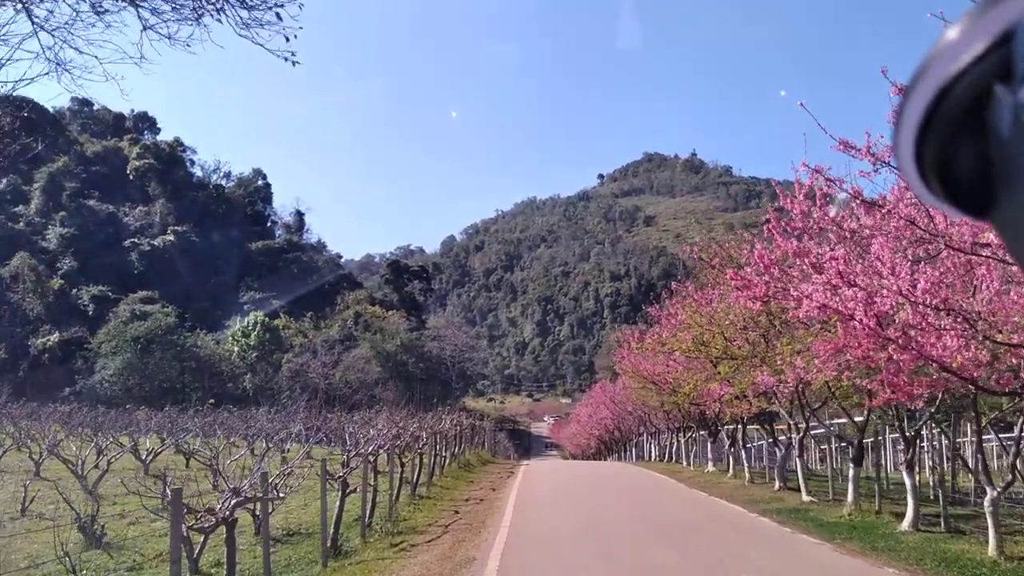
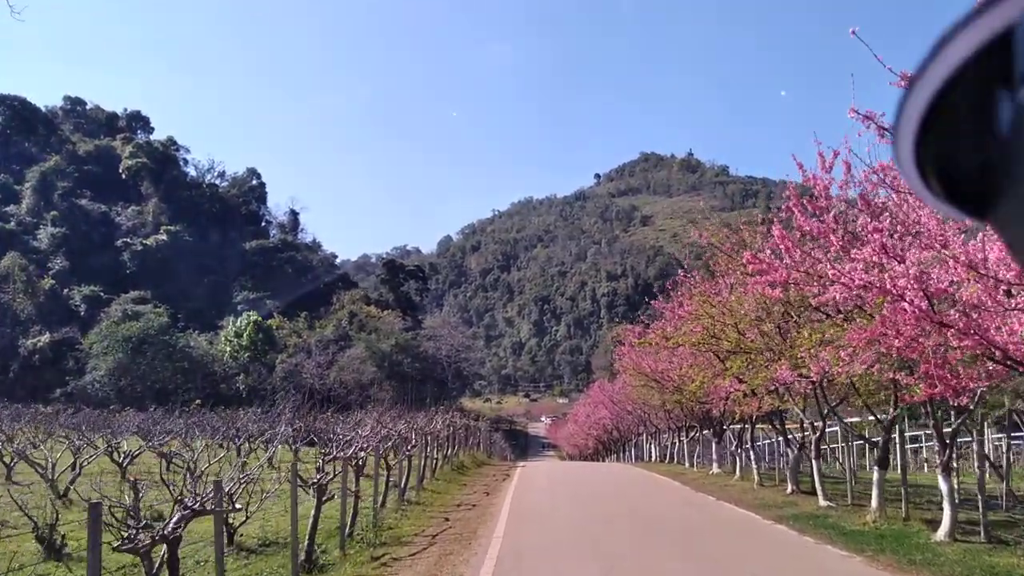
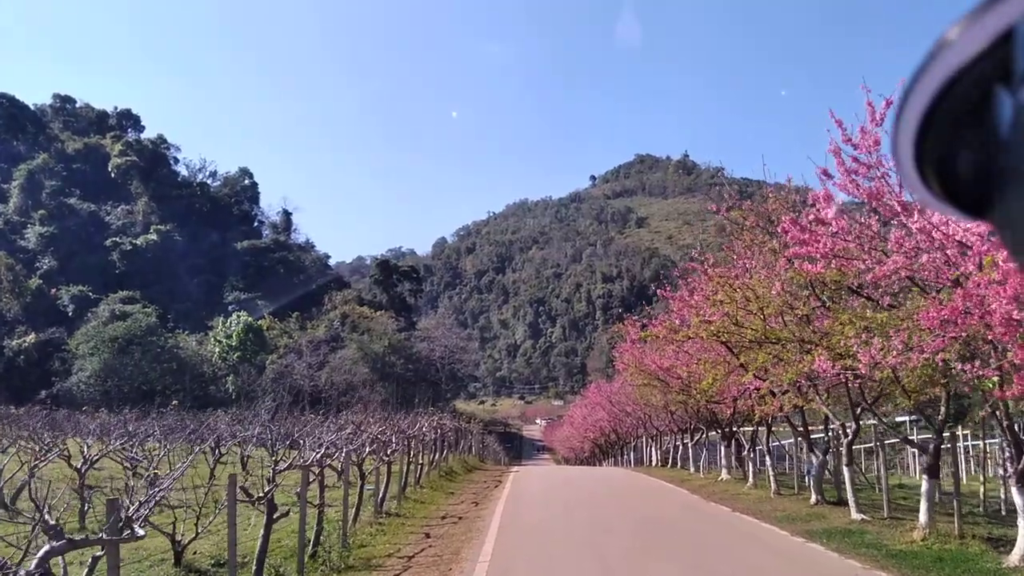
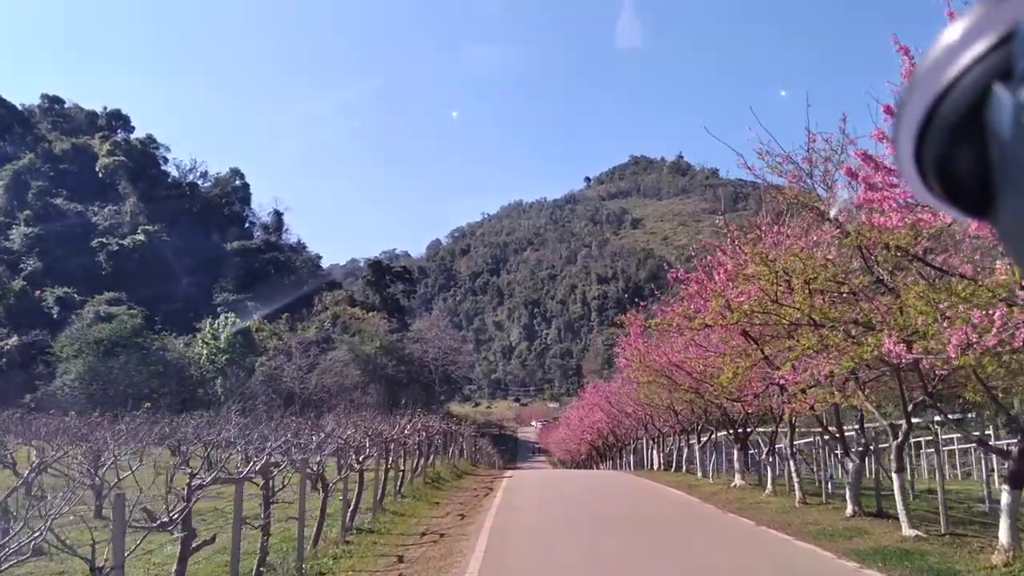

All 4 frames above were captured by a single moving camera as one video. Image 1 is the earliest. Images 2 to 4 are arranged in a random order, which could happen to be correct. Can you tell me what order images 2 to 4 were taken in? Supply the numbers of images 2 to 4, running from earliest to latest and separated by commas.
2, 3, 4
